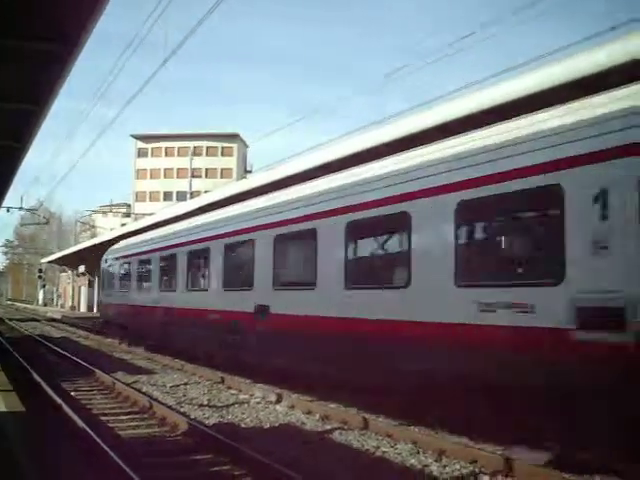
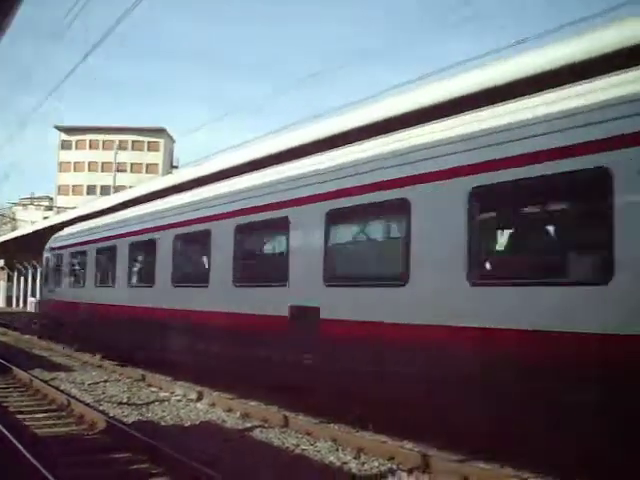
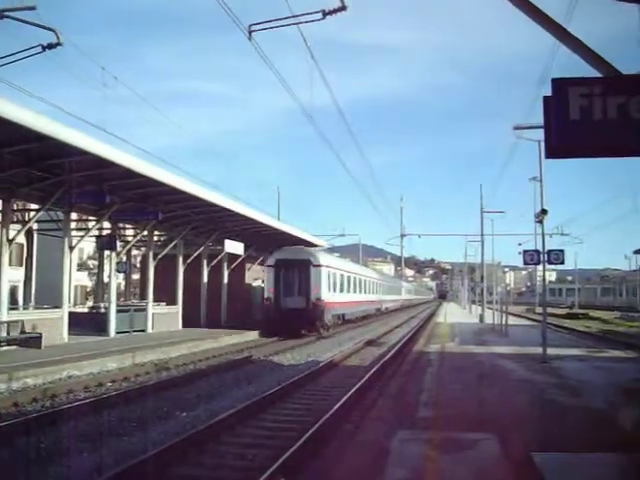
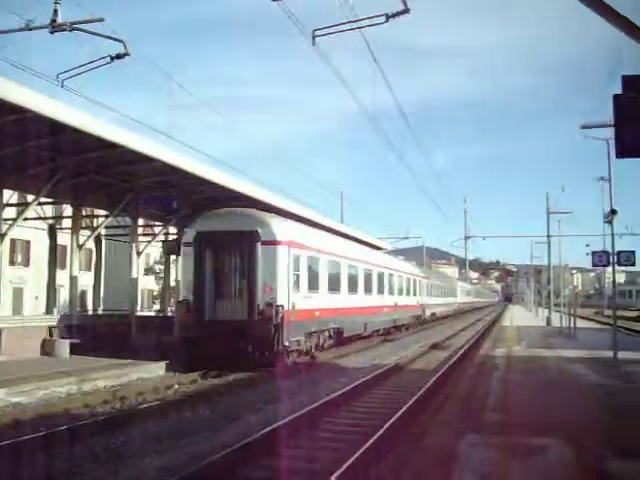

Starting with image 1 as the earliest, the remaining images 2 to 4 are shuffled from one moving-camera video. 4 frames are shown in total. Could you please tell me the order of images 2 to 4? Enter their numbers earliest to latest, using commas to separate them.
2, 4, 3
